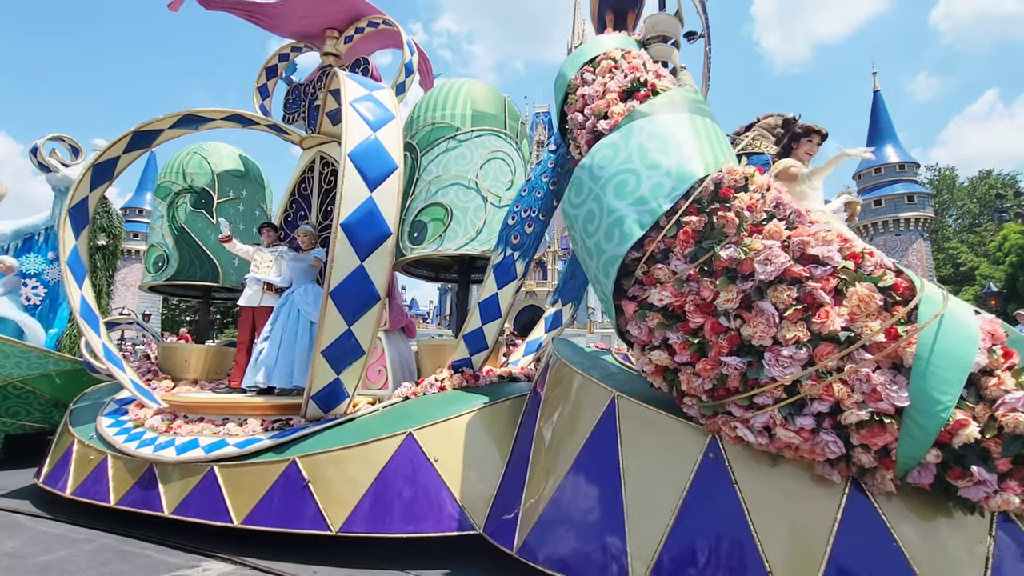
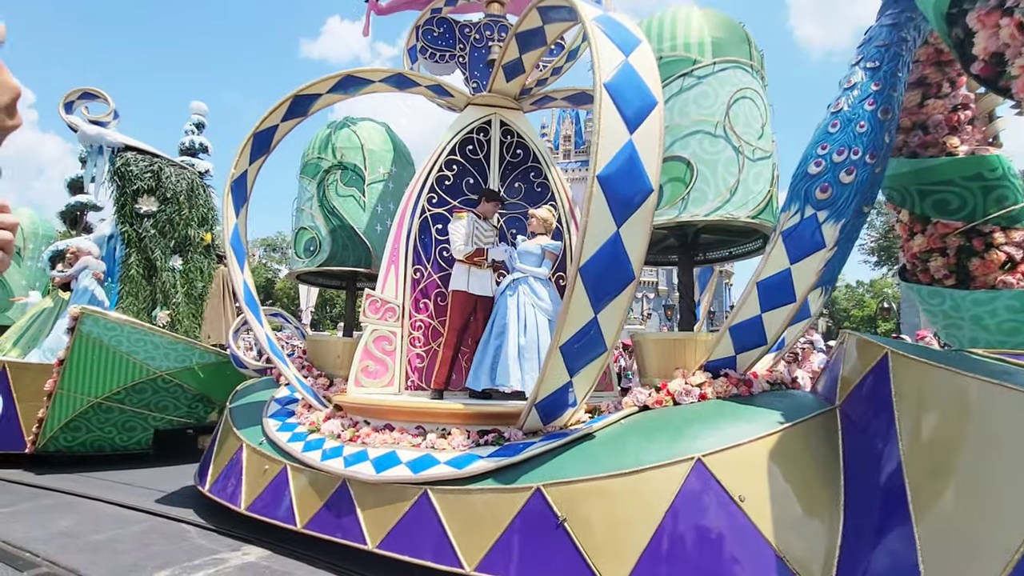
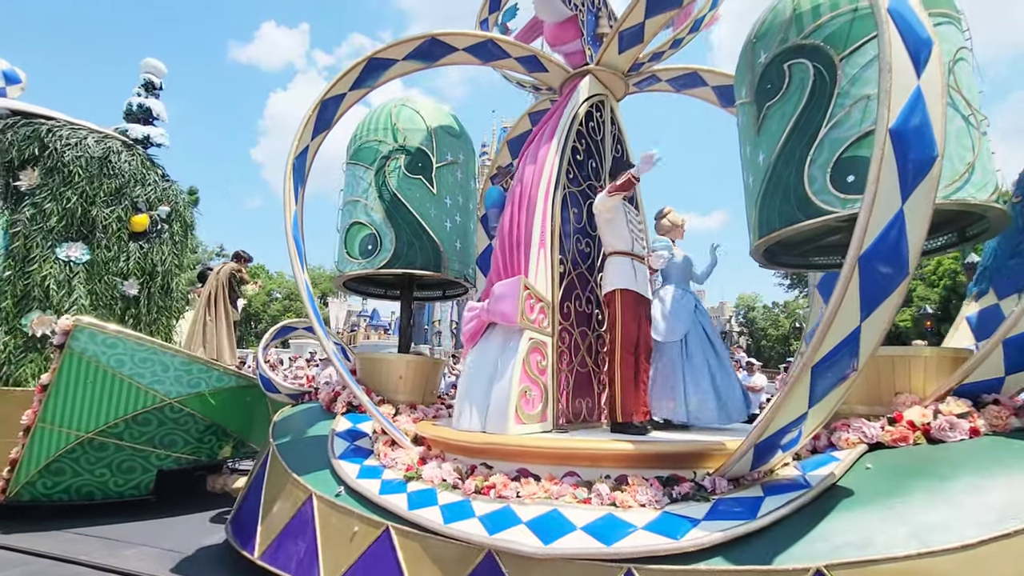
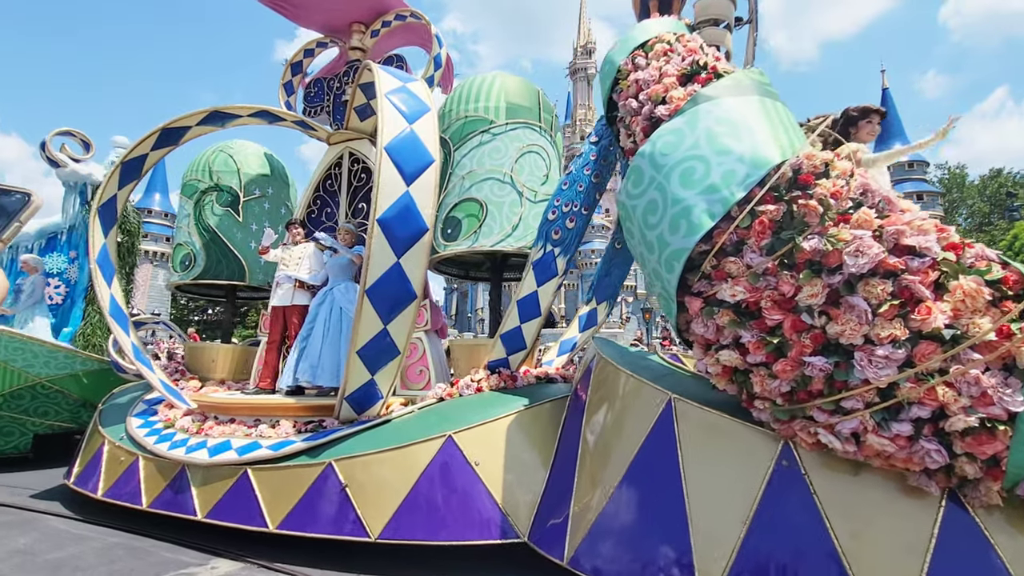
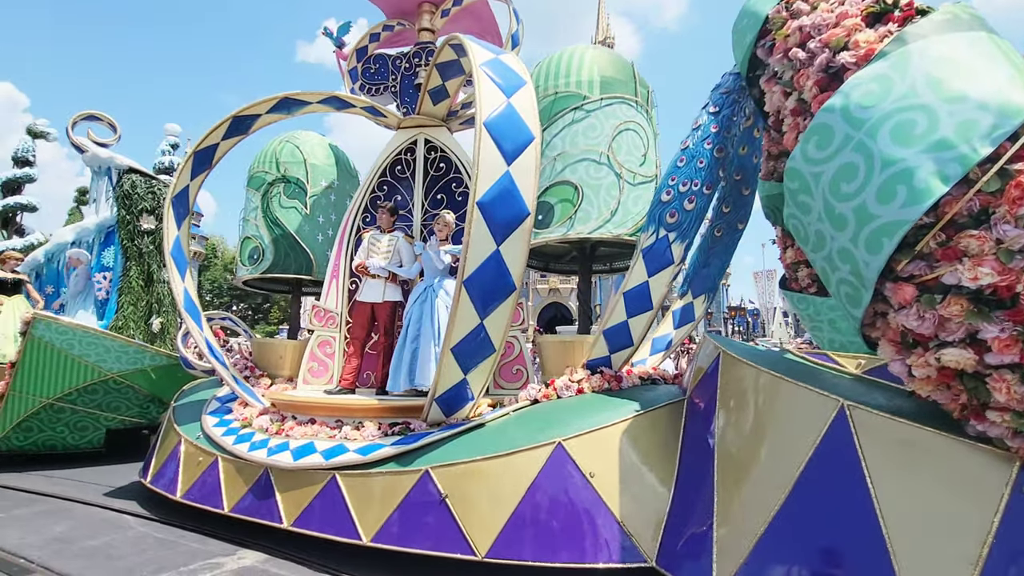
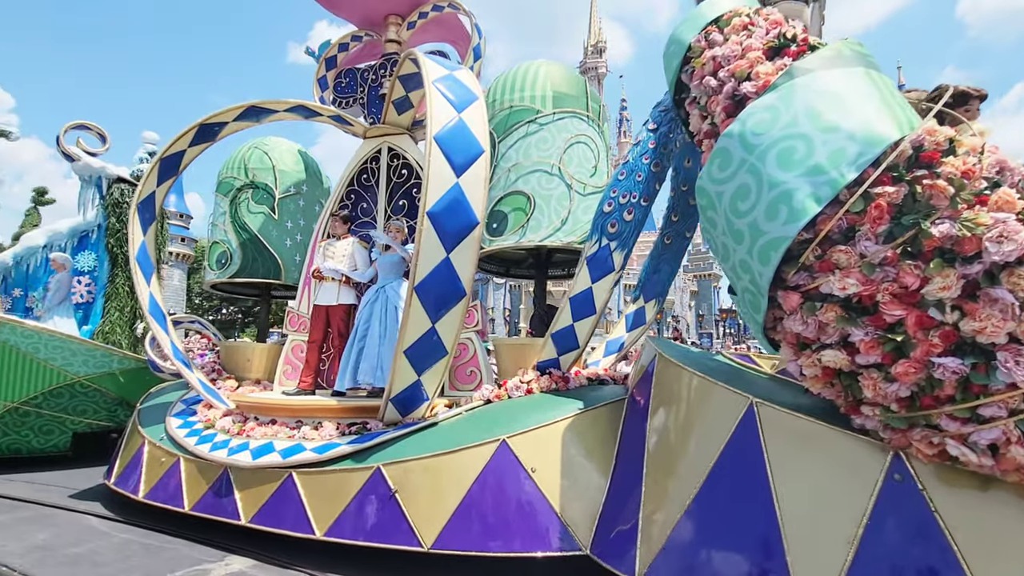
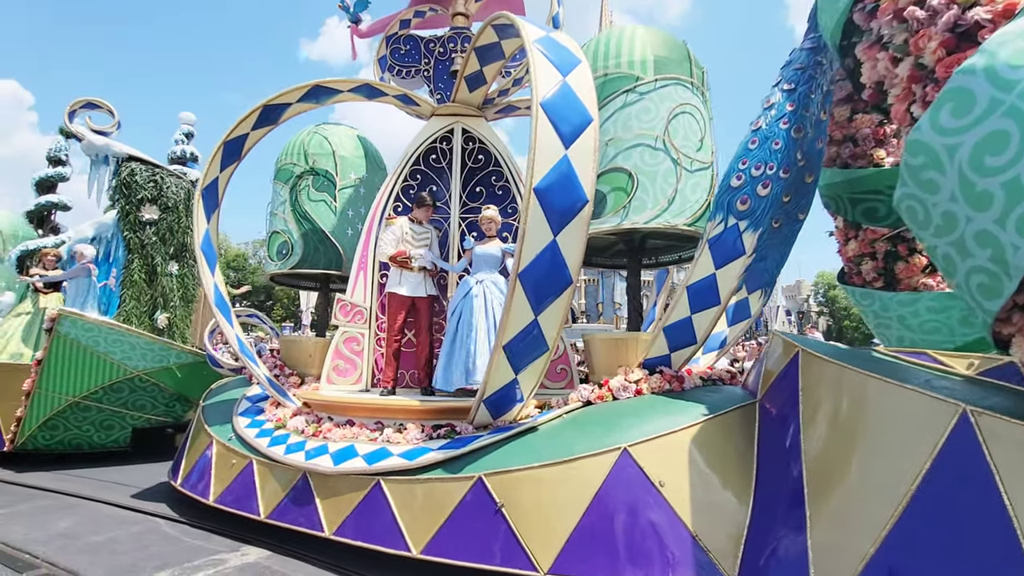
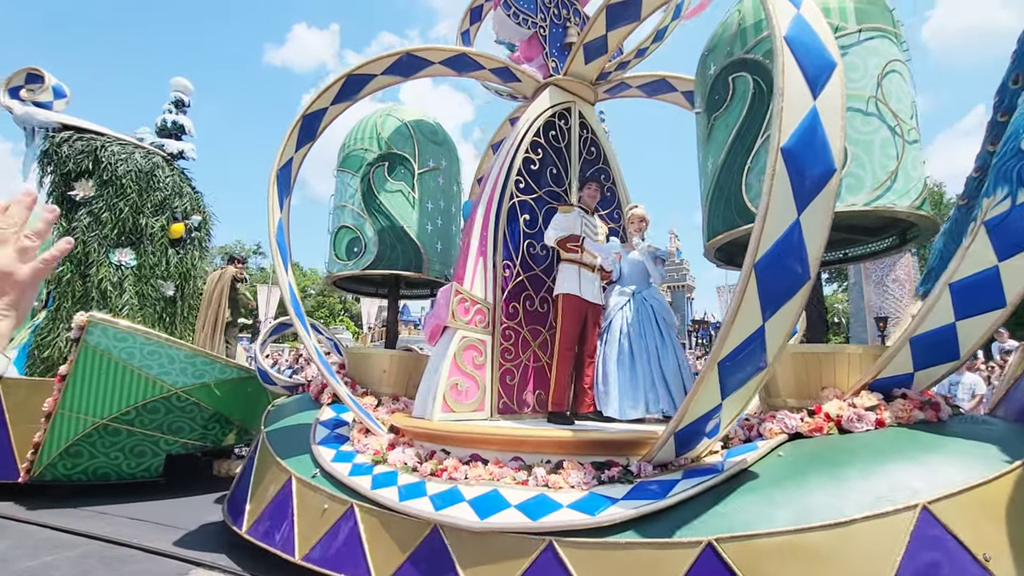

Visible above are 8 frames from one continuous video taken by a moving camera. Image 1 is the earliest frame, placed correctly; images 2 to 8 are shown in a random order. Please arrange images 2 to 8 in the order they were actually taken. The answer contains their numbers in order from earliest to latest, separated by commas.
4, 6, 5, 7, 2, 8, 3
